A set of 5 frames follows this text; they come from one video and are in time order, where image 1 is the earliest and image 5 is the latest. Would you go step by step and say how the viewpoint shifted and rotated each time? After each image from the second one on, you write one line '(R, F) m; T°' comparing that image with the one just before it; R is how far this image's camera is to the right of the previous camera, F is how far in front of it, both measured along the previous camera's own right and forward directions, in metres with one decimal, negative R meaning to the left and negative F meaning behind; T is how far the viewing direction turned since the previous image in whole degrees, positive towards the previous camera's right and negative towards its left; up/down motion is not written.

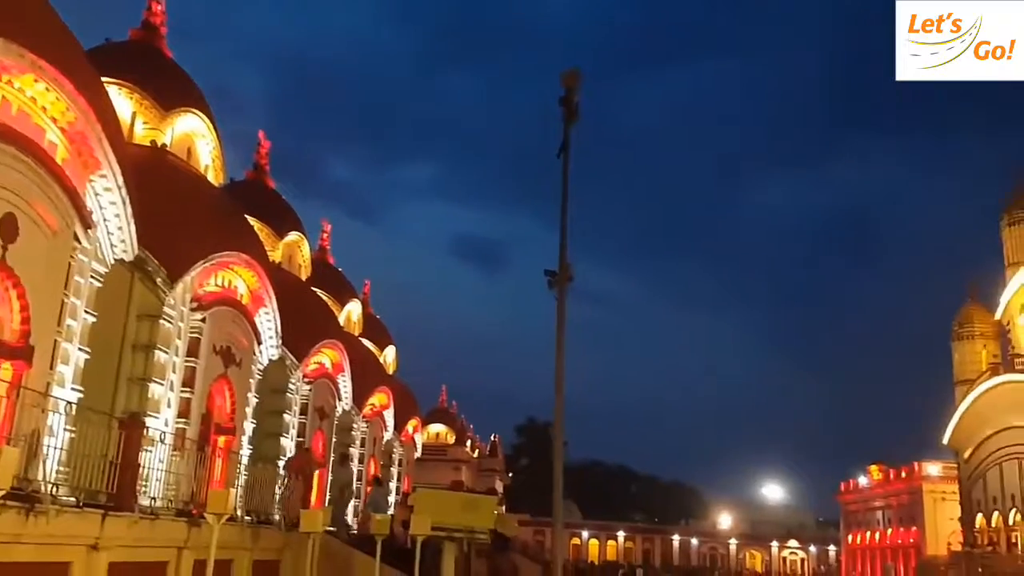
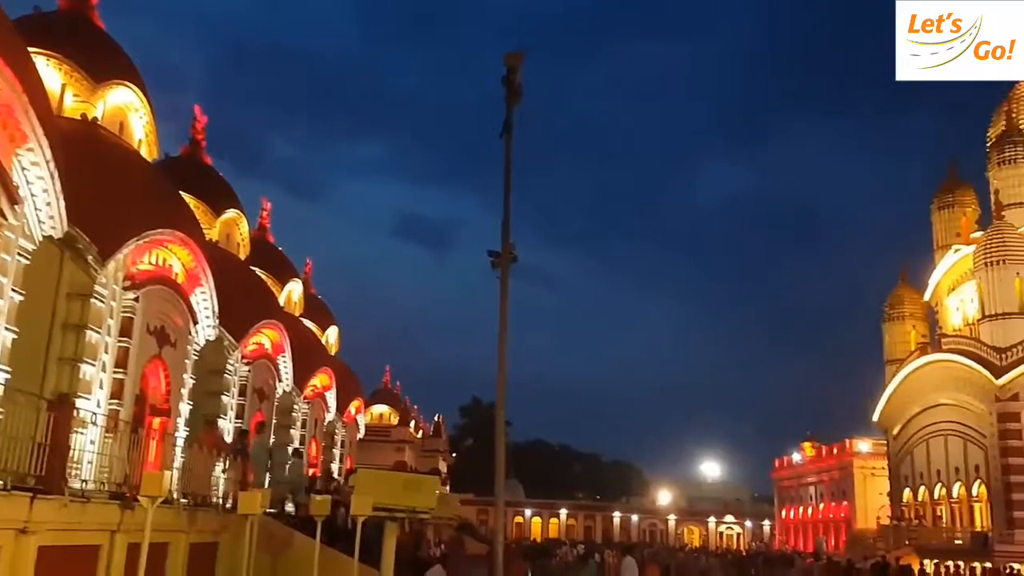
(+0.3, +0.1) m; +3°
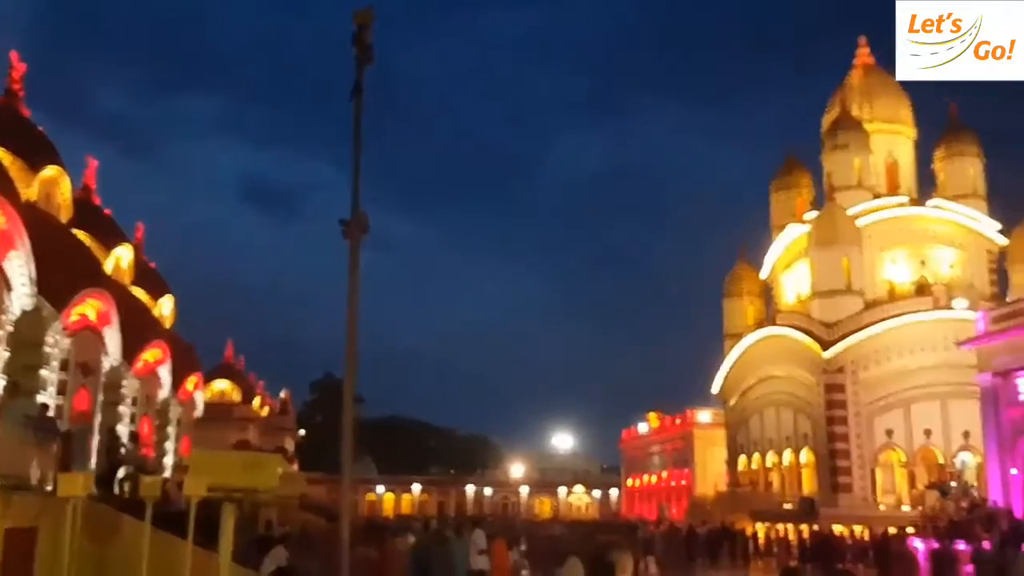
(+1.0, +0.4) m; +8°
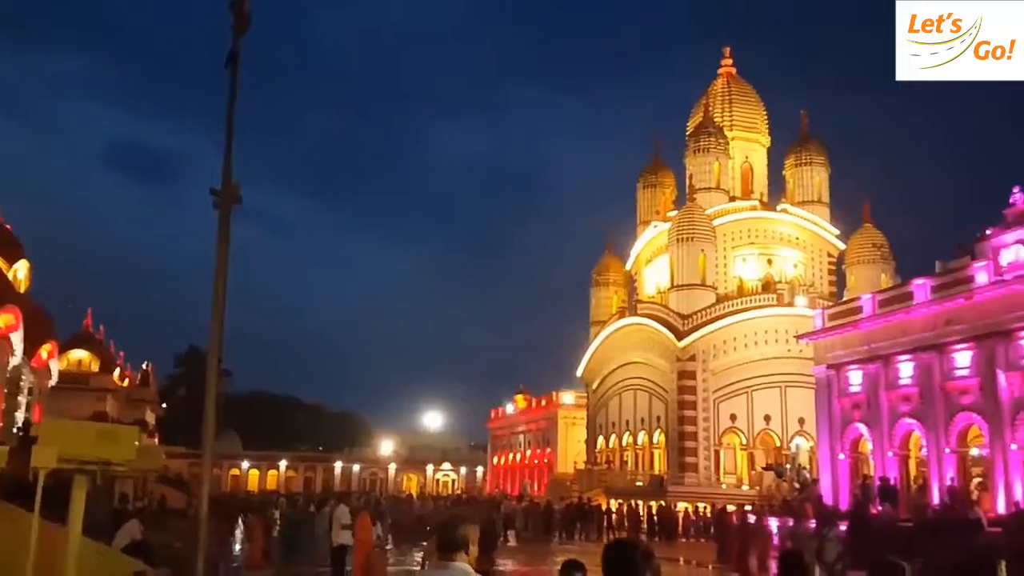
(+0.5, -0.7) m; +8°
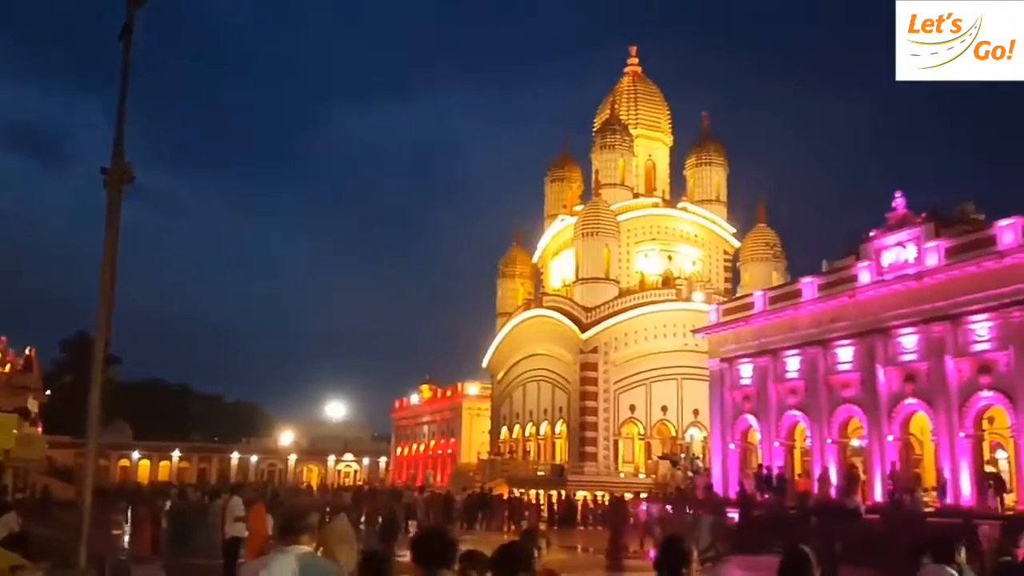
(+0.4, -0.1) m; +6°
